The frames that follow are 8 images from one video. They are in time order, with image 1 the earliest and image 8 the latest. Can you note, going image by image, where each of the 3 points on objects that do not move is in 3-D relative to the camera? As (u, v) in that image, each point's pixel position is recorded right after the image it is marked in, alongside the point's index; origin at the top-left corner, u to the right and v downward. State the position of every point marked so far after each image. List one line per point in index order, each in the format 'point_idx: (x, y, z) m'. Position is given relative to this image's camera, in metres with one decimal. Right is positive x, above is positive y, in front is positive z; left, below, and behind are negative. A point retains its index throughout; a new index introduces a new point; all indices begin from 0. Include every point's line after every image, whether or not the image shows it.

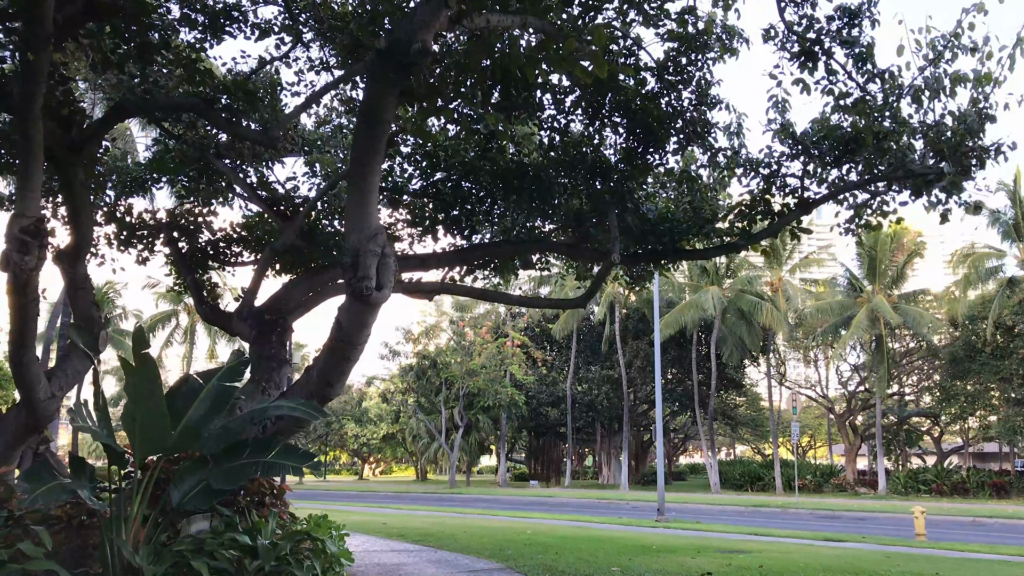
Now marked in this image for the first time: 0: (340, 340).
0: (-1.1, -0.3, +6.0) m
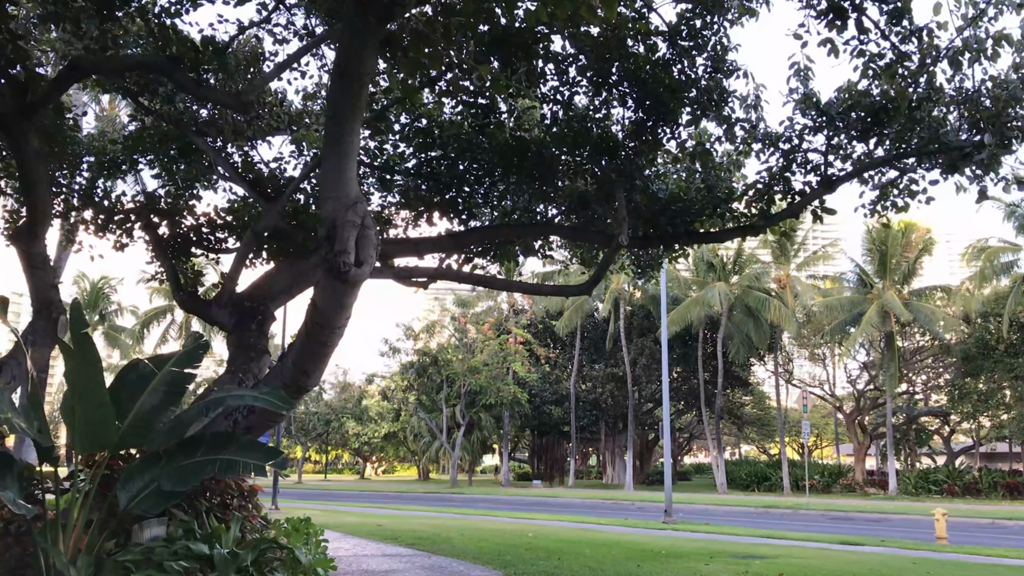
0: (-1.1, -0.2, +5.4) m
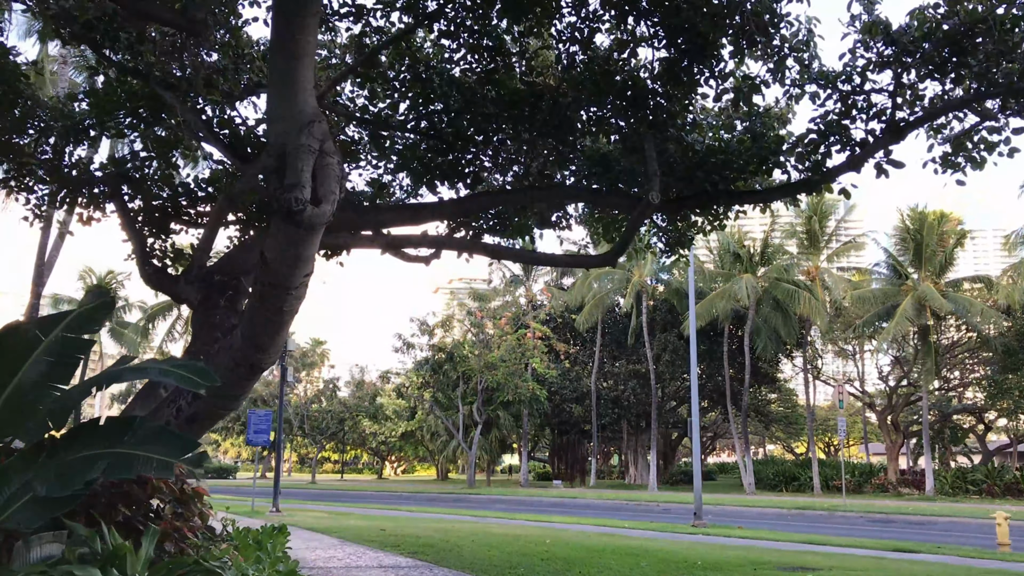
0: (-1.1, 0.0, +4.2) m
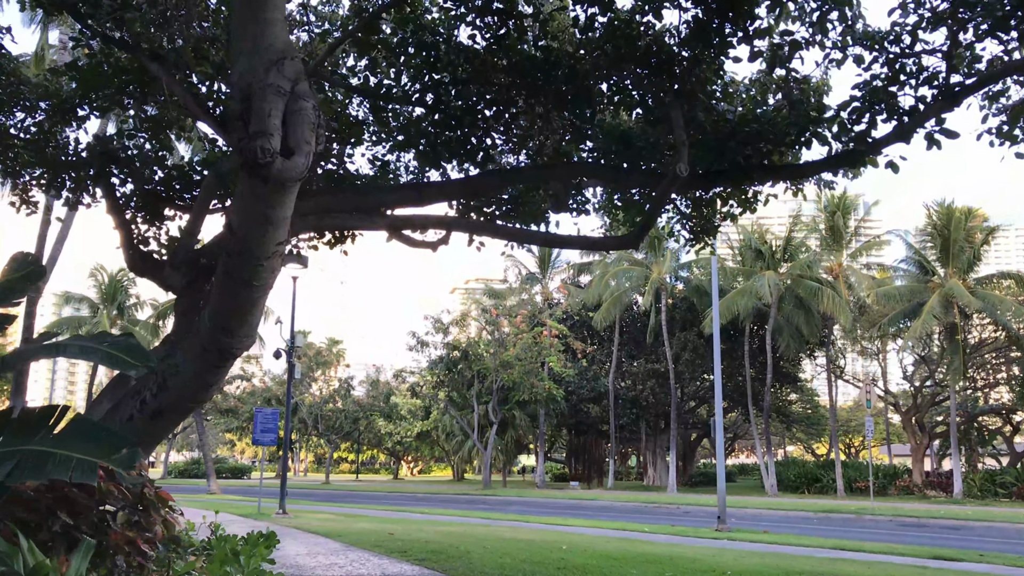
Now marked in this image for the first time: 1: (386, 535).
0: (-1.0, +0.1, +3.6) m
1: (-1.6, -3.0, +12.0) m
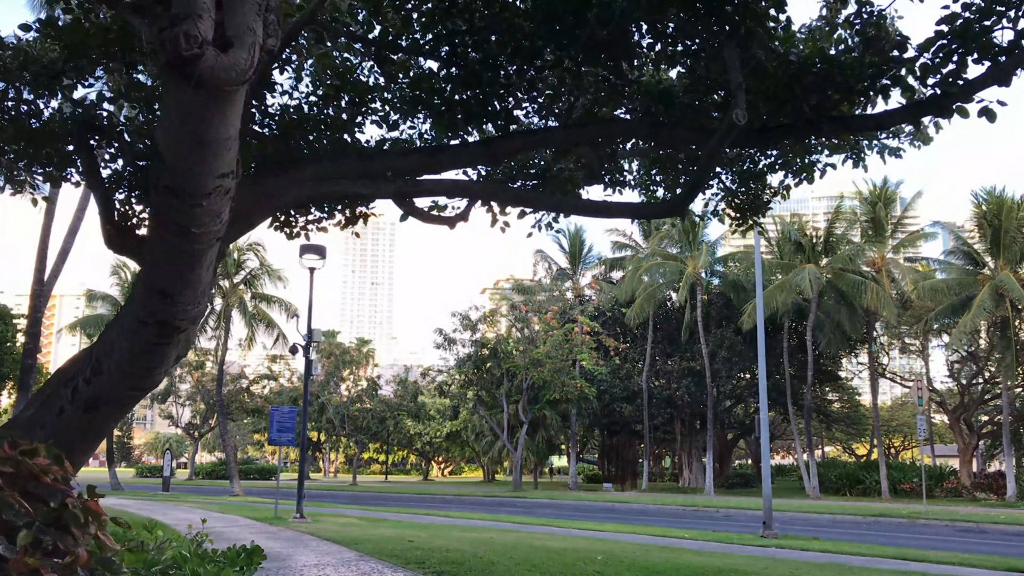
0: (-1.0, +0.3, +2.8) m
1: (-1.2, -2.9, +11.1) m
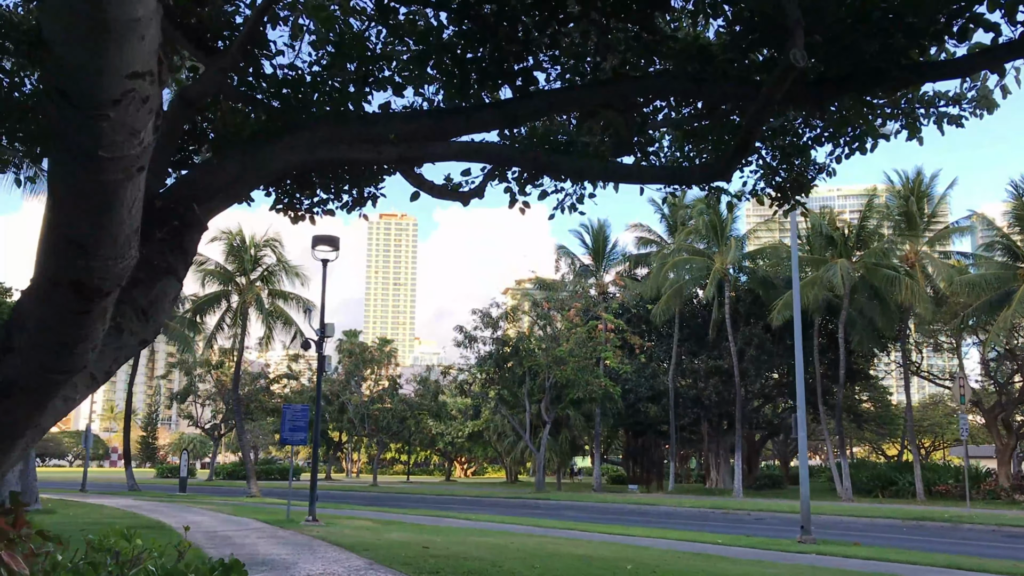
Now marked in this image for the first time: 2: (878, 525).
0: (-0.9, +0.4, +2.1) m
1: (-1.0, -2.8, +10.5) m
2: (+6.8, -4.4, +18.3) m
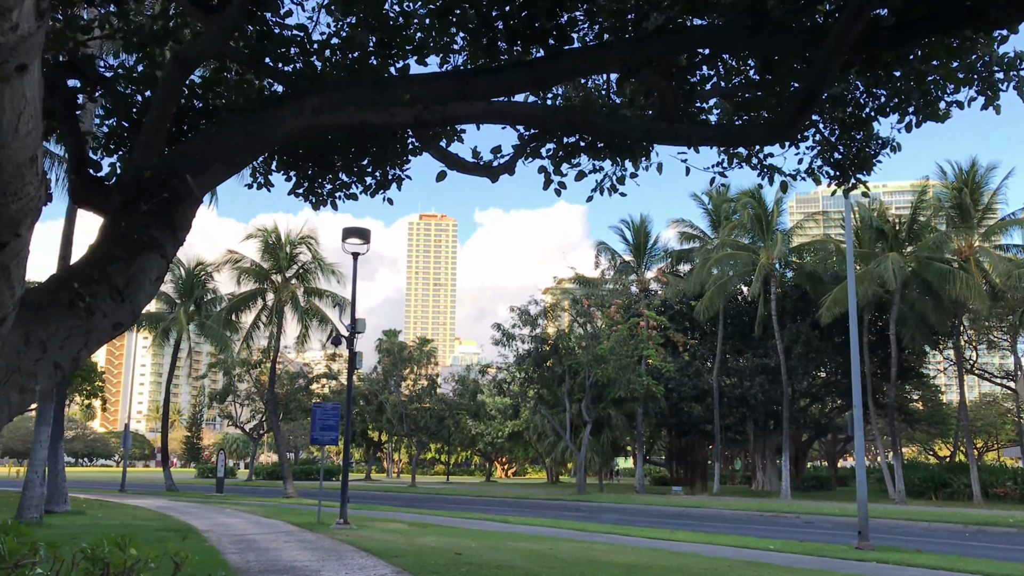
0: (-0.9, +0.5, +1.5) m
1: (-0.6, -2.7, +9.9) m
2: (+7.5, -4.3, +17.4) m
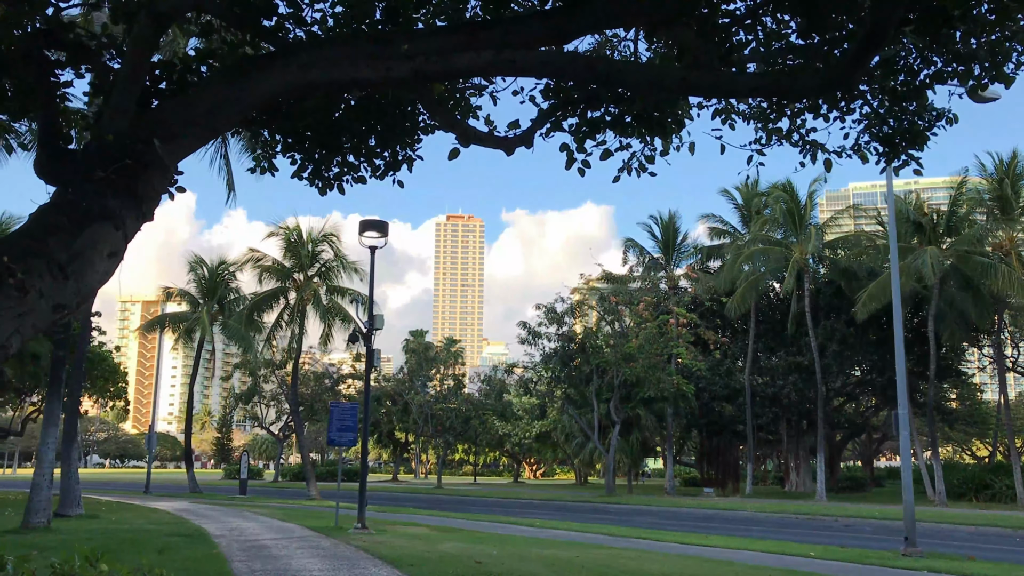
0: (-1.0, +0.6, +0.9) m
1: (-0.4, -2.6, +9.3) m
2: (+8.0, -4.1, +16.6) m
